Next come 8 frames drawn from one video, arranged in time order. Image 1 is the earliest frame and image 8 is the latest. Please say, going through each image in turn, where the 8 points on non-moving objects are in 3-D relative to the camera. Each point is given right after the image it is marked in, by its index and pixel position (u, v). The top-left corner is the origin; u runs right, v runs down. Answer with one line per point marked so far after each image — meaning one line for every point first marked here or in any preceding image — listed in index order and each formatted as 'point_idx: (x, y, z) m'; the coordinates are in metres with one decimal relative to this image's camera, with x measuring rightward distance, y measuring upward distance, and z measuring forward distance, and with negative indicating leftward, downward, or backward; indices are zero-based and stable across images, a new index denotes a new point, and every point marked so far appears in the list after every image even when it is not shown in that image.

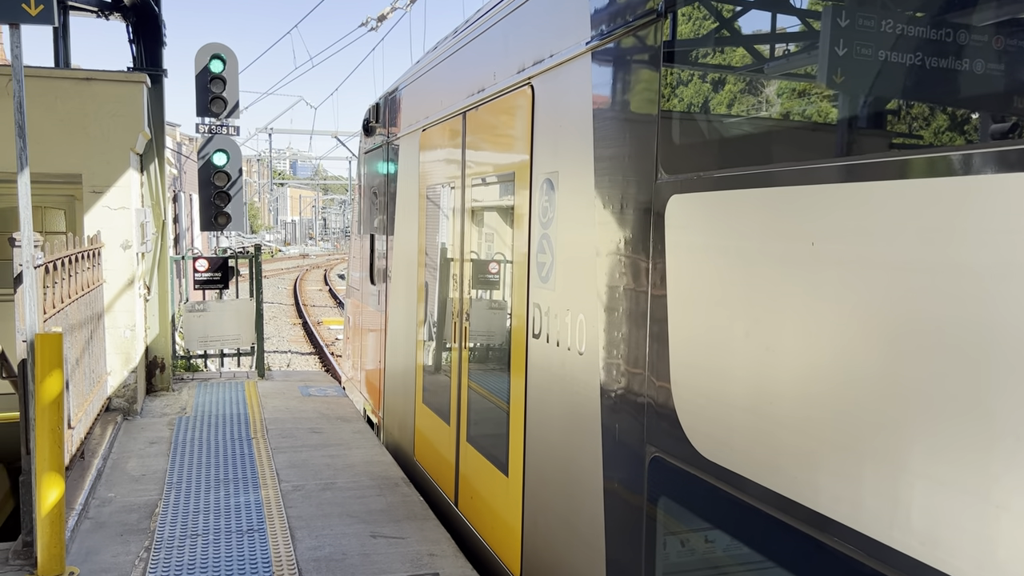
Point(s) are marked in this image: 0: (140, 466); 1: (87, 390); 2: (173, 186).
0: (-2.4, -1.1, +5.4) m
1: (-2.7, -0.6, +5.4) m
2: (-6.0, +1.8, +15.1) m
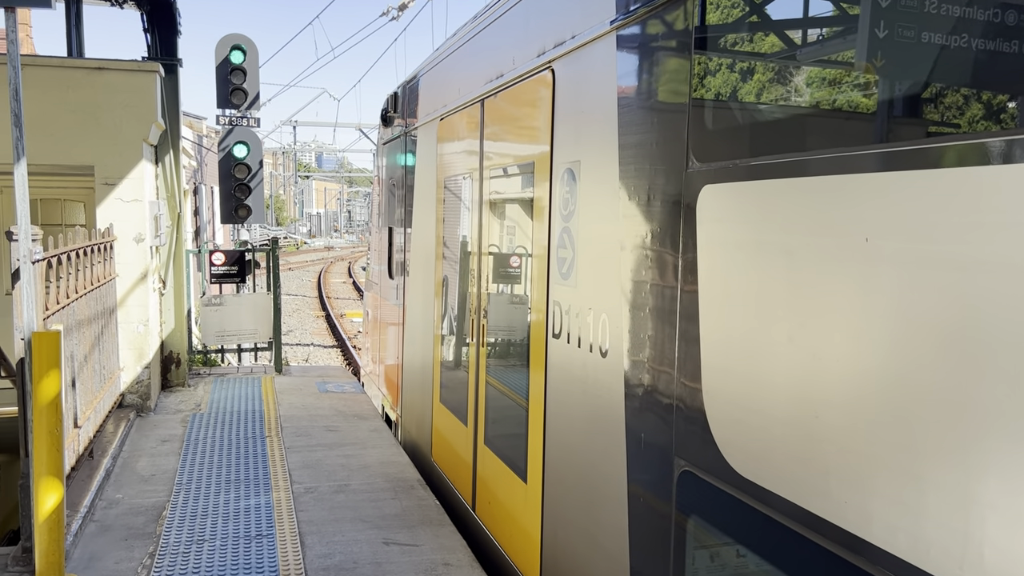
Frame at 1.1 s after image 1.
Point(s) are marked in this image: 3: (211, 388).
0: (-2.2, -1.1, +5.3) m
1: (-2.5, -0.6, +5.3) m
2: (-5.6, +1.9, +15.1) m
3: (-2.6, -0.9, +7.4) m
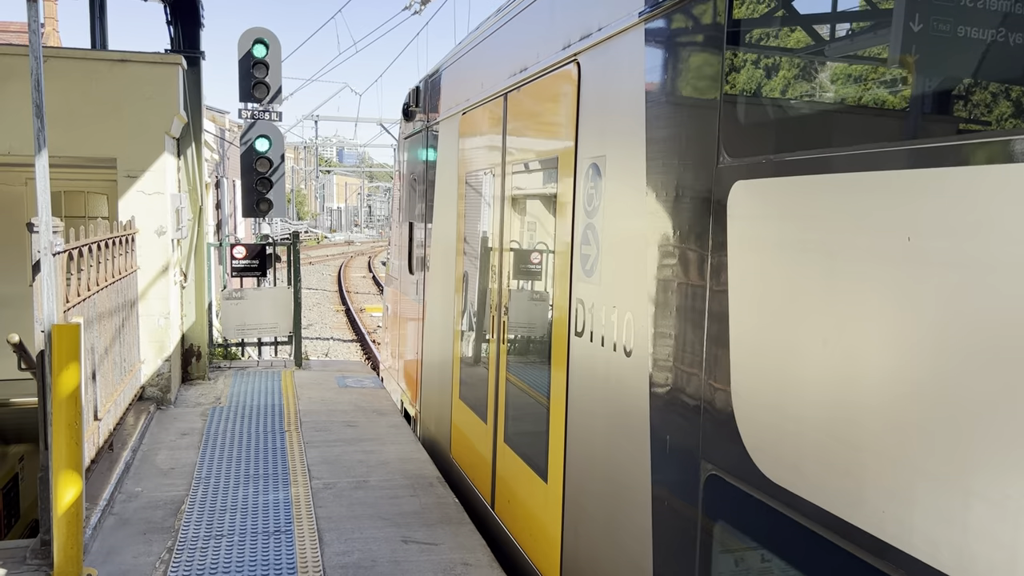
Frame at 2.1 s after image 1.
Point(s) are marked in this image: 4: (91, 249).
0: (-2.1, -1.1, +5.3) m
1: (-2.4, -0.6, +5.3) m
2: (-5.3, +2.0, +15.1) m
3: (-2.4, -0.8, +7.4) m
4: (-2.3, +0.2, +4.9) m
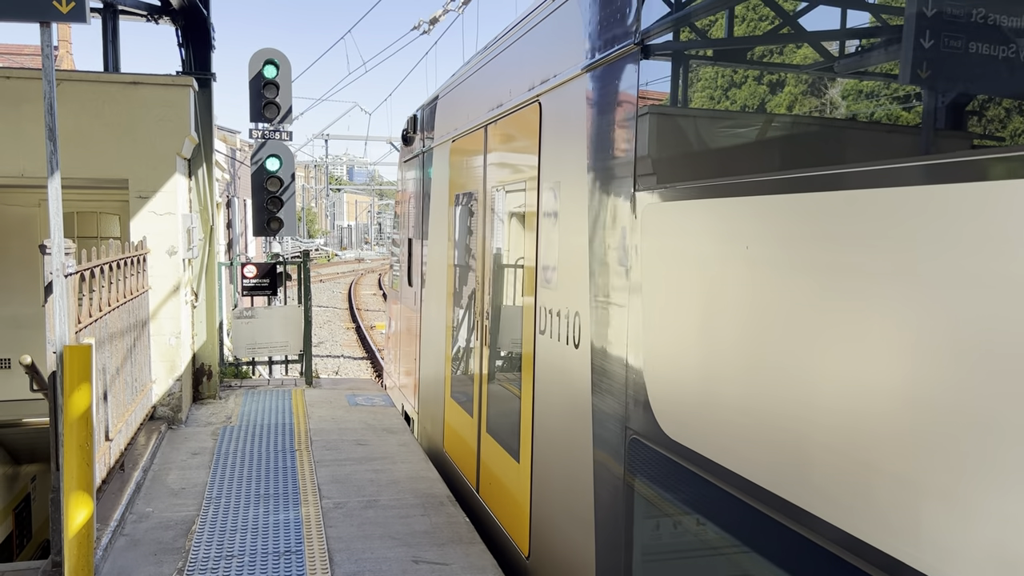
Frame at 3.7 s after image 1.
0: (-2.0, -1.2, +5.3) m
1: (-2.4, -0.7, +5.3) m
2: (-5.1, +1.7, +15.2) m
3: (-2.3, -1.0, +7.4) m
4: (-2.3, +0.1, +4.9) m
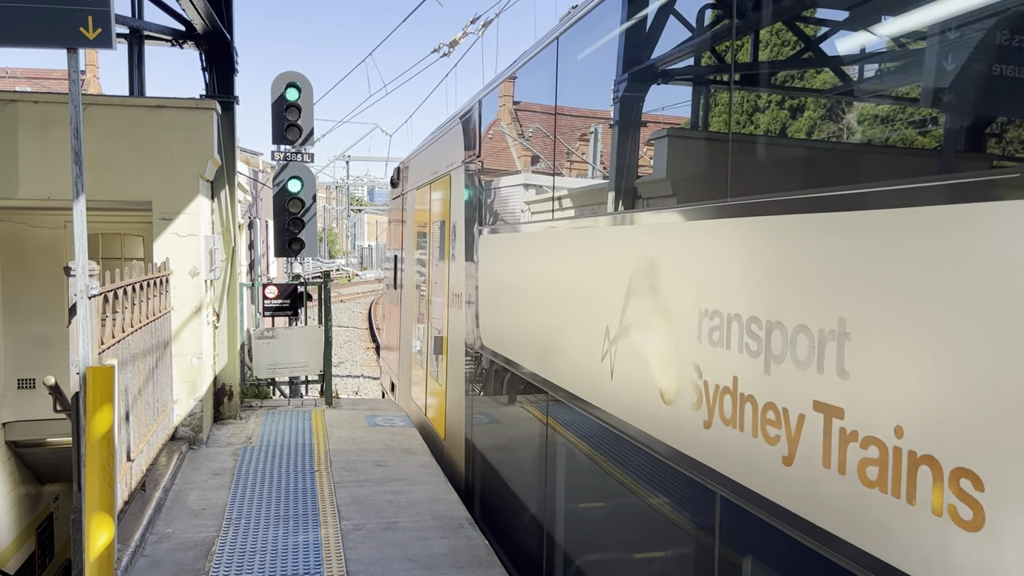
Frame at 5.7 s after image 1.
0: (-1.9, -1.3, +5.3) m
1: (-2.2, -0.8, +5.3) m
2: (-4.7, +1.3, +15.4) m
3: (-2.1, -1.1, +7.4) m
4: (-2.2, 0.0, +4.9) m
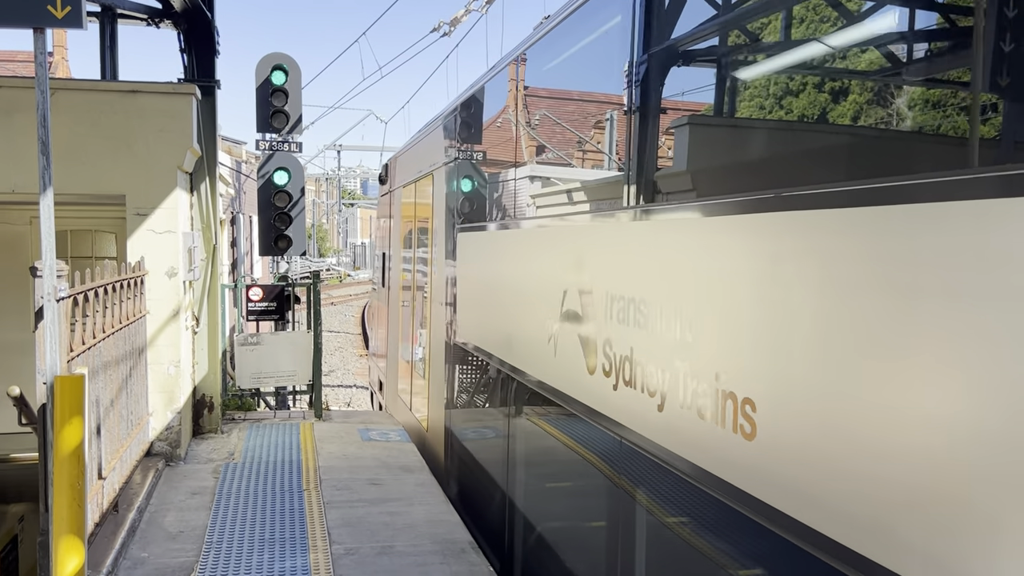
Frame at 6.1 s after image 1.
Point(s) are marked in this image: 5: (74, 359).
0: (-1.9, -1.3, +4.9) m
1: (-2.2, -0.8, +4.9) m
2: (-4.7, +1.4, +14.9) m
3: (-2.1, -1.1, +6.9) m
4: (-2.1, 0.0, +4.5) m
5: (-2.0, -0.3, +3.8) m
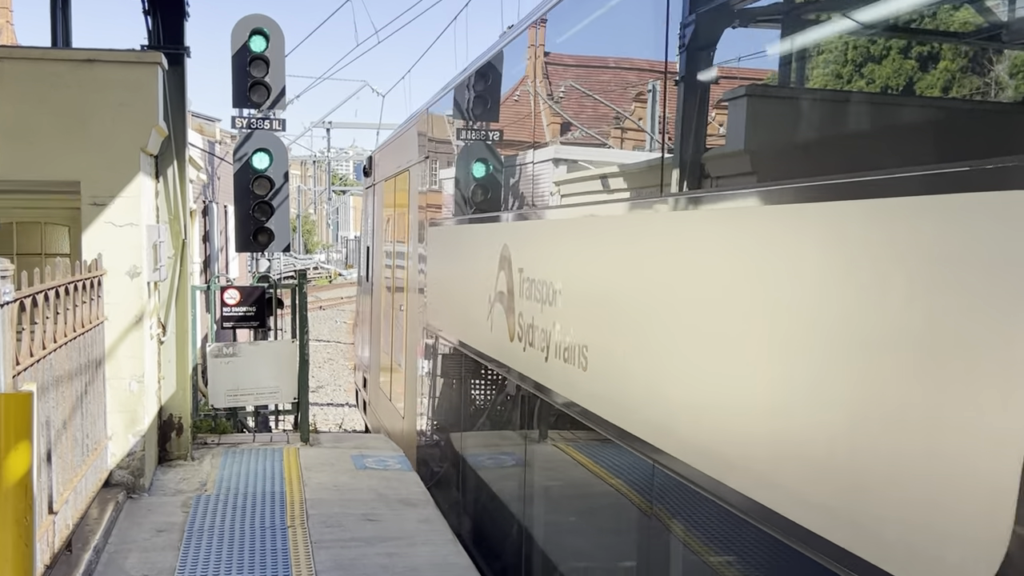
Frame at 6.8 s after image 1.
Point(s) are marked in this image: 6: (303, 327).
0: (-1.8, -1.3, +4.2) m
1: (-2.1, -0.8, +4.2) m
2: (-4.4, +1.5, +14.2) m
3: (-2.0, -1.1, +6.2) m
4: (-2.0, 0.0, +3.8) m
5: (-1.9, -0.3, +3.1) m
6: (-1.5, -0.2, +6.5) m
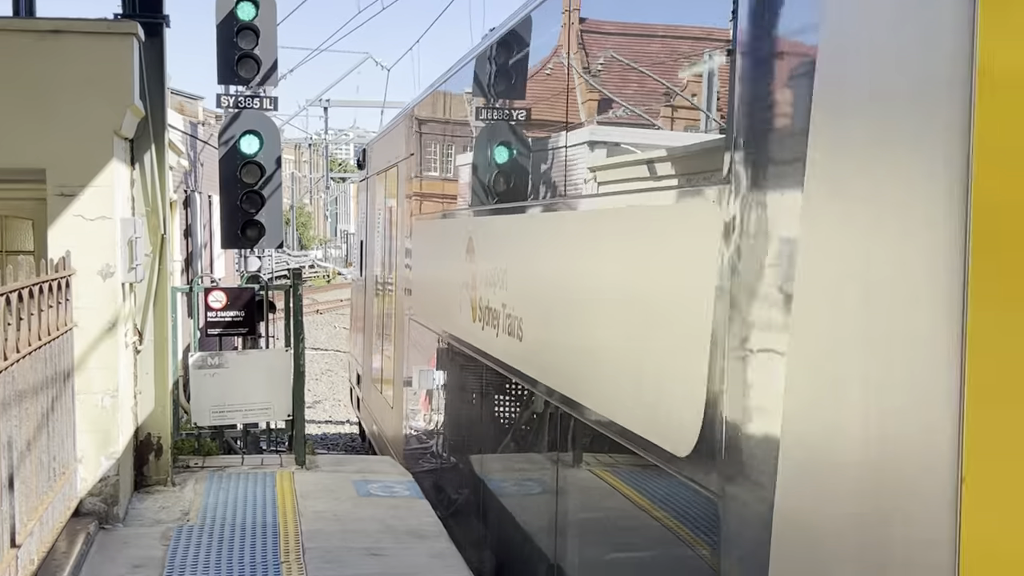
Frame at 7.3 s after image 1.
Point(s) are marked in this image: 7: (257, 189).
0: (-1.7, -1.3, +3.7) m
1: (-2.0, -0.8, +3.7) m
2: (-4.2, +1.6, +13.7) m
3: (-1.8, -1.1, +5.7) m
4: (-1.9, -0.1, +3.2) m
5: (-1.8, -0.4, +2.6) m
6: (-1.3, -0.2, +6.0) m
7: (-1.6, +0.7, +6.0) m
